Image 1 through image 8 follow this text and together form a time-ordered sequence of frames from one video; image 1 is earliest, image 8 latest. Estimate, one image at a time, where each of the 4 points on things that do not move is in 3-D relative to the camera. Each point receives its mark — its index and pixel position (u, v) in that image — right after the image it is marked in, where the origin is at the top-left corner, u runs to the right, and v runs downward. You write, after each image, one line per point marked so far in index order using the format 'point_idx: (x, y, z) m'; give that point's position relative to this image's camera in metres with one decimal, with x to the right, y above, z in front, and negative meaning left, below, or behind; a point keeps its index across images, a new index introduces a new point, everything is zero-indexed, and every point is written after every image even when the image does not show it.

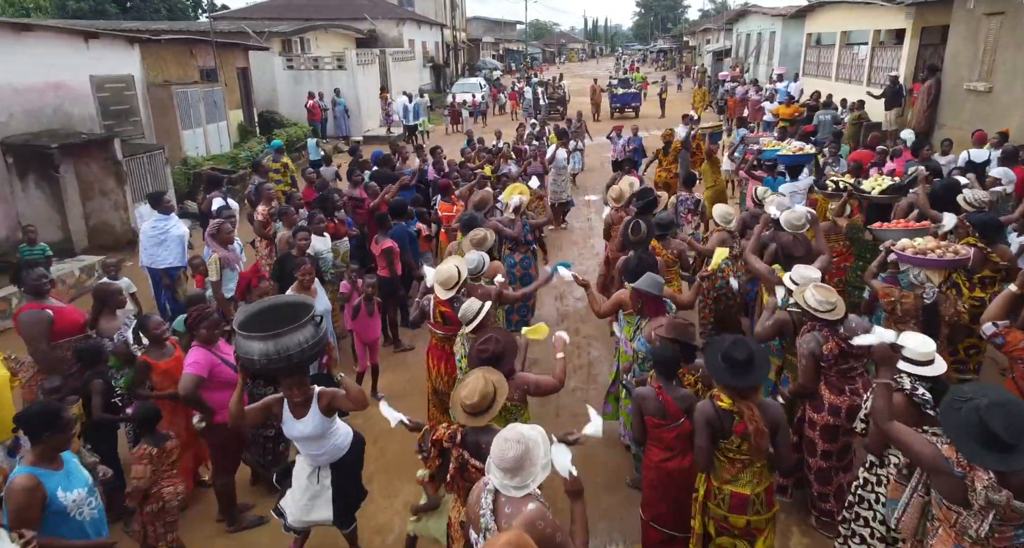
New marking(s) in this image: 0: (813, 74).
0: (+9.4, +6.3, +18.8) m
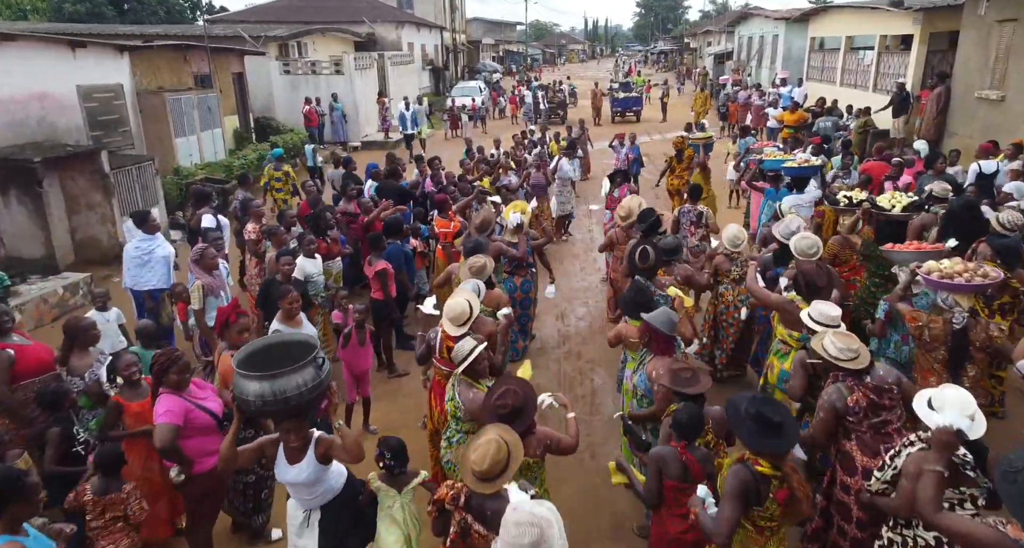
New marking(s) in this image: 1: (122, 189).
0: (+9.4, +6.0, +18.5) m
1: (-5.4, +1.2, +8.4) m
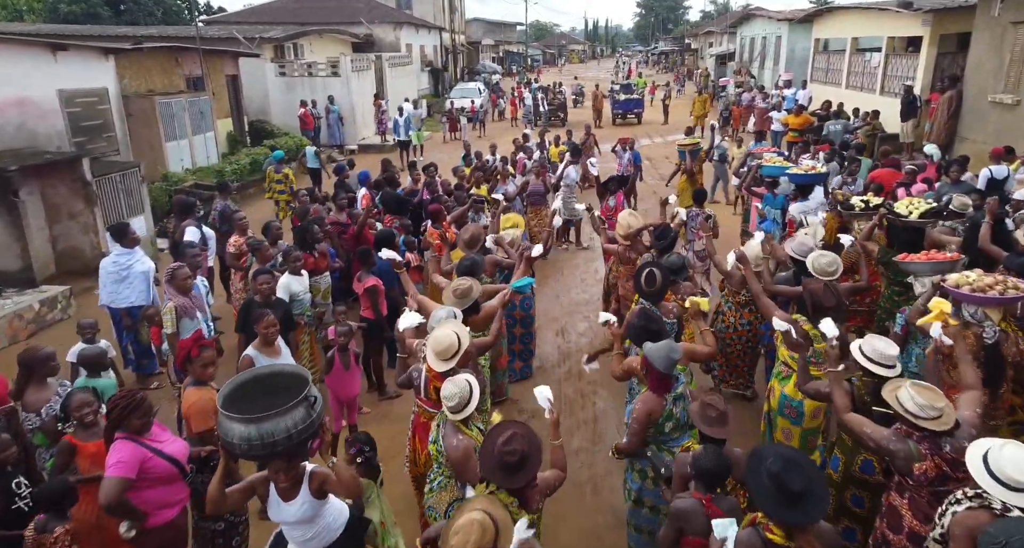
0: (+9.4, +5.9, +18.2) m
1: (-5.5, +1.0, +8.1) m
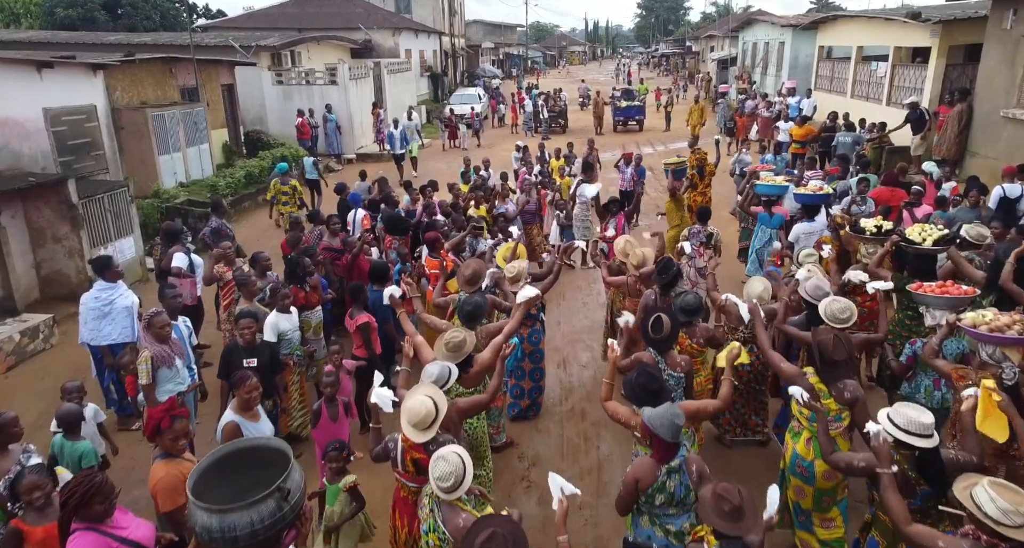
0: (+9.4, +5.5, +18.0) m
1: (-5.5, +0.7, +7.8) m
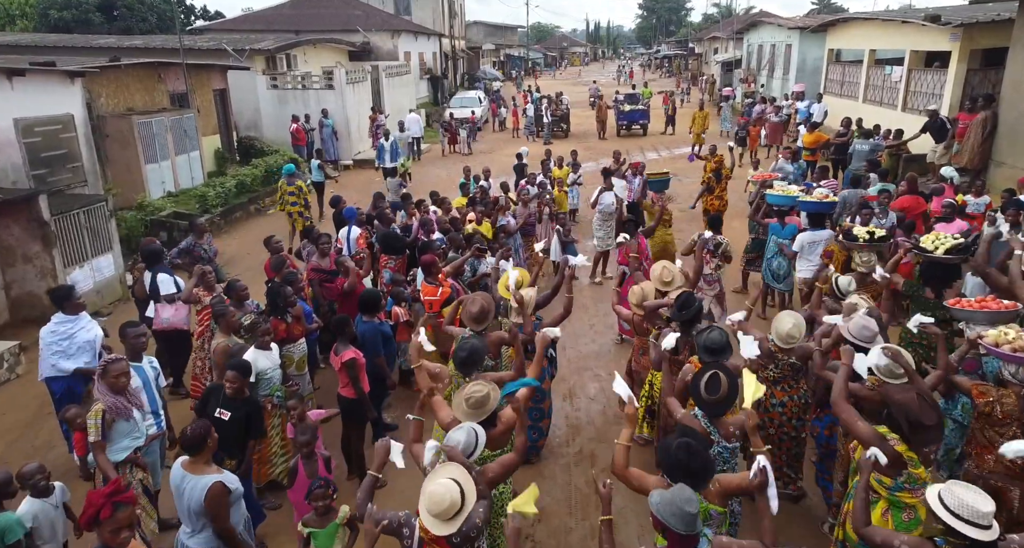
0: (+9.4, +5.3, +17.5) m
1: (-5.5, +0.5, +7.4) m
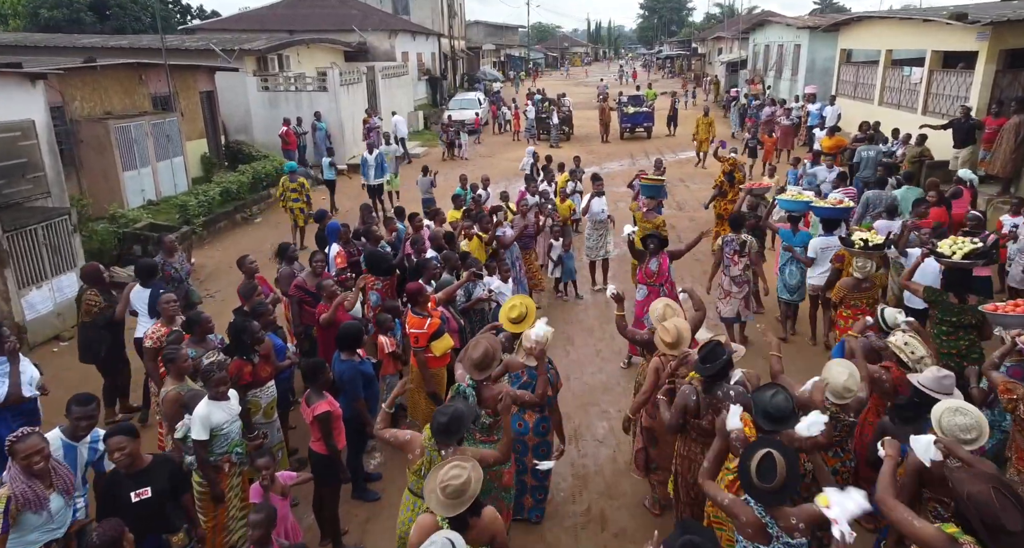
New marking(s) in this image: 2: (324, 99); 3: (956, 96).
0: (+9.4, +5.0, +16.8) m
1: (-5.5, +0.2, +6.7) m
2: (-5.2, +4.8, +16.6) m
3: (+8.6, +3.5, +11.7) m
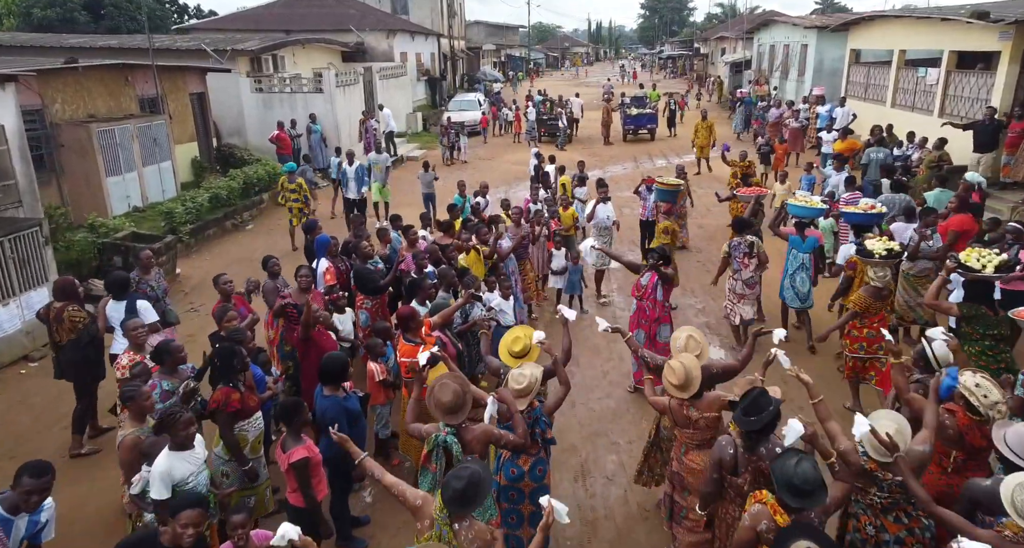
0: (+9.4, +4.8, +16.4) m
1: (-5.4, 0.0, +6.3) m
2: (-5.2, +4.7, +16.2) m
3: (+8.6, +3.3, +11.2) m
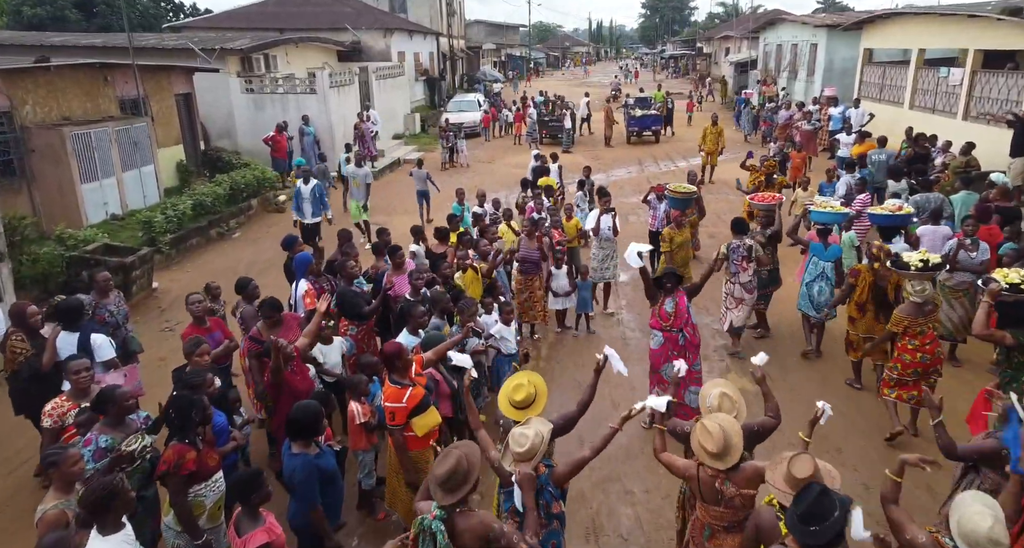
0: (+9.5, +4.6, +15.7) m
1: (-5.4, -0.2, +5.6) m
2: (-5.2, +4.4, +15.5) m
3: (+8.6, +3.1, +10.6) m
